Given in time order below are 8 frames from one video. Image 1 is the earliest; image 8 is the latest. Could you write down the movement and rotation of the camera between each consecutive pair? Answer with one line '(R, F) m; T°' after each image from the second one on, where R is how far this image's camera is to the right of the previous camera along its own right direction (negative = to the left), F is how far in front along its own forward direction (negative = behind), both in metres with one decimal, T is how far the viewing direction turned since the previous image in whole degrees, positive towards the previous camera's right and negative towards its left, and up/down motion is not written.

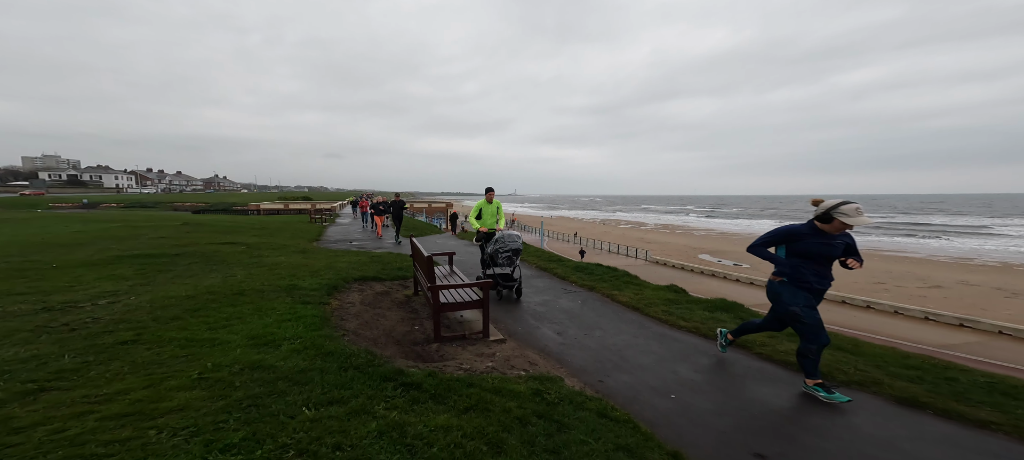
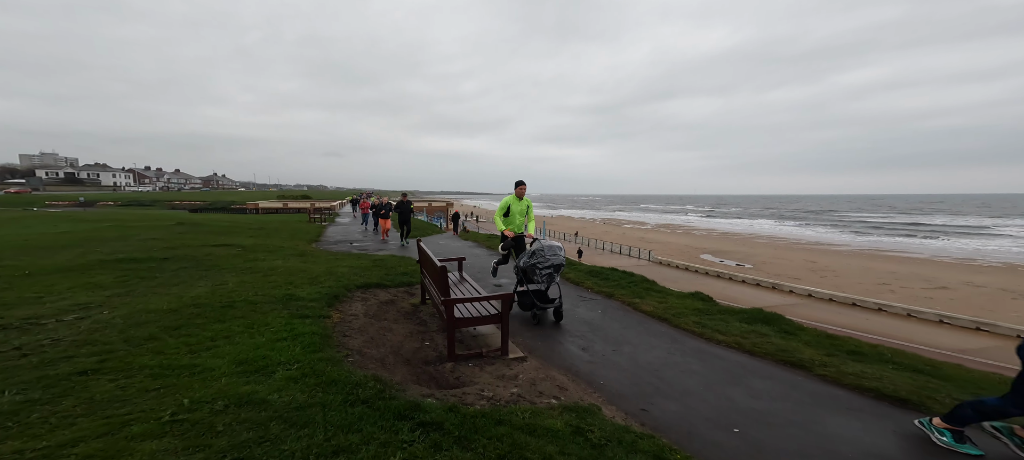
(-0.3, +0.6) m; 0°
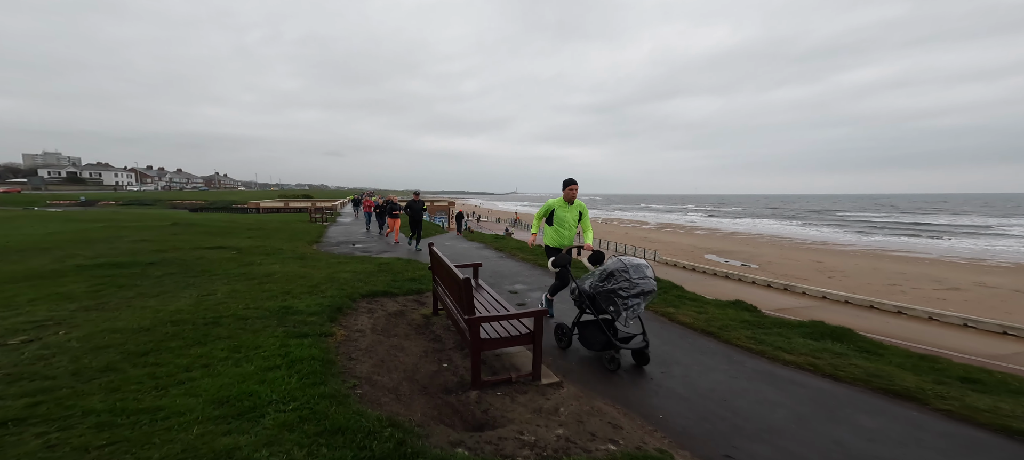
(-0.4, +0.8) m; 0°
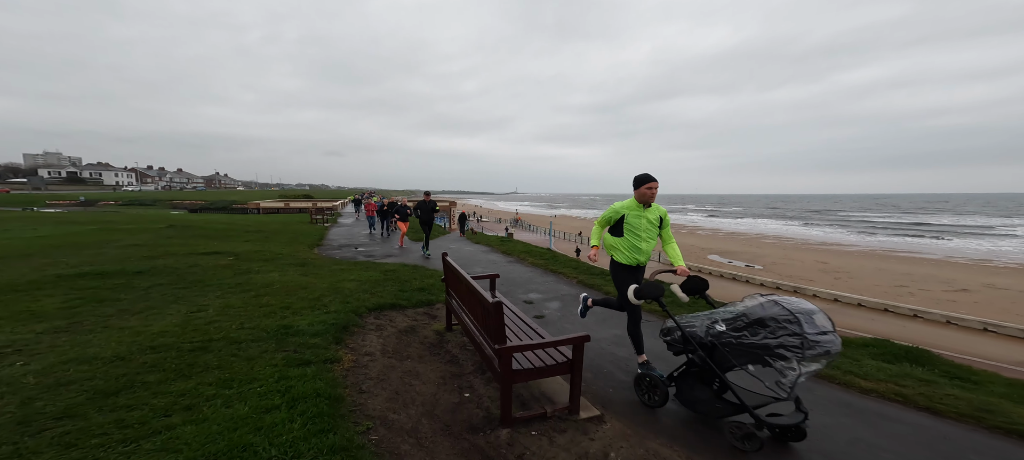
(-0.4, +0.6) m; 0°
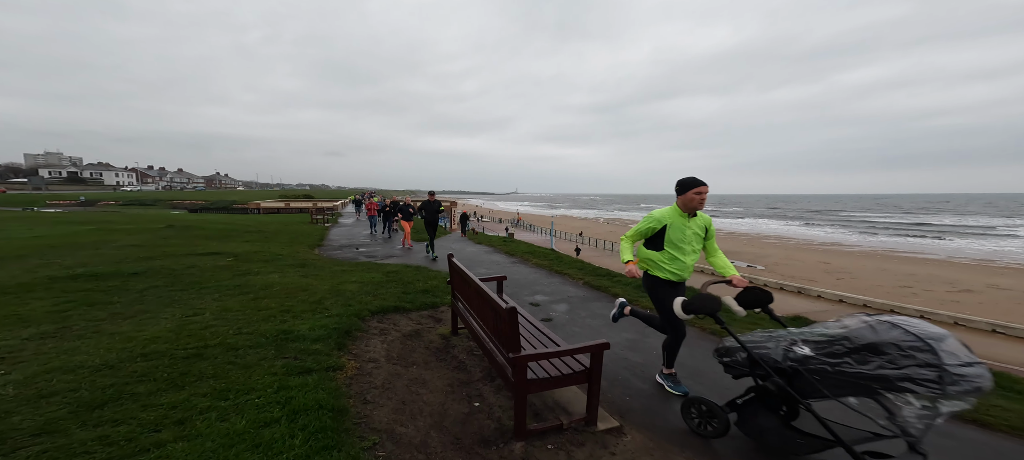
(-0.1, +0.2) m; 0°
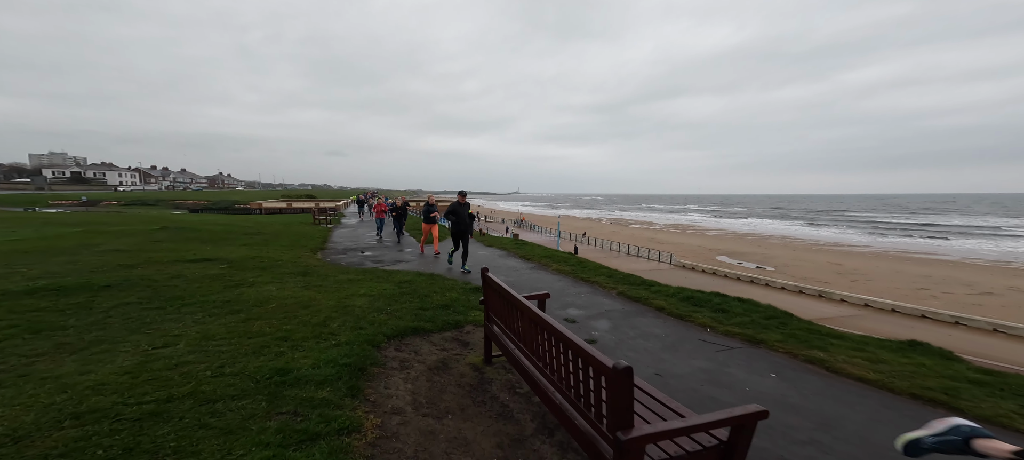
(-0.6, +1.1) m; 0°
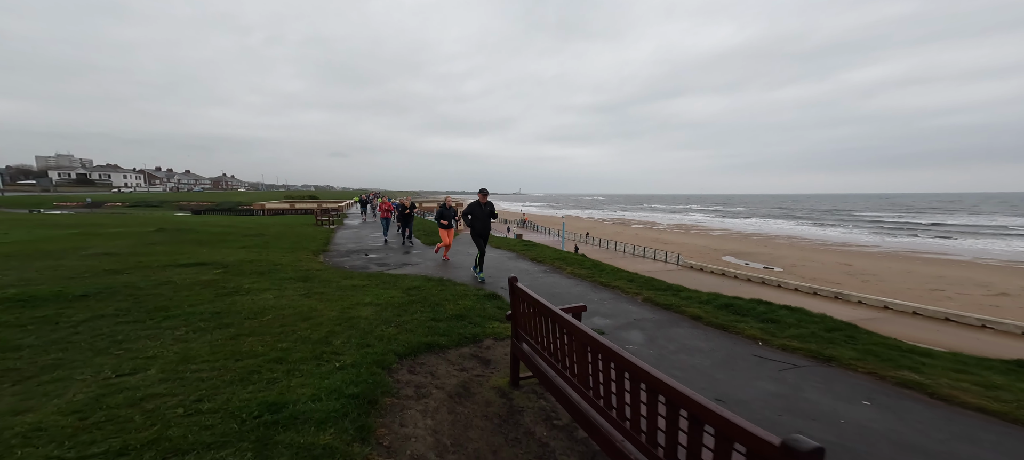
(-0.3, +0.7) m; 0°
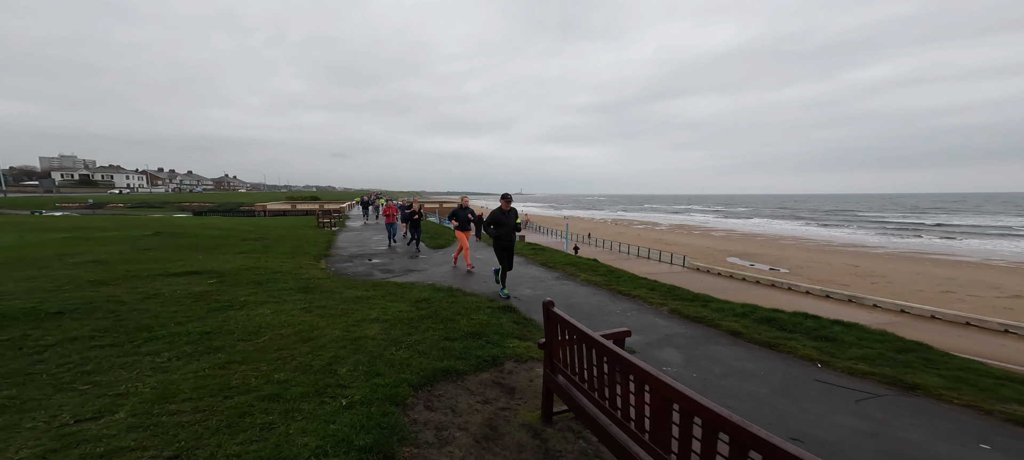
(-0.3, +0.6) m; 0°
